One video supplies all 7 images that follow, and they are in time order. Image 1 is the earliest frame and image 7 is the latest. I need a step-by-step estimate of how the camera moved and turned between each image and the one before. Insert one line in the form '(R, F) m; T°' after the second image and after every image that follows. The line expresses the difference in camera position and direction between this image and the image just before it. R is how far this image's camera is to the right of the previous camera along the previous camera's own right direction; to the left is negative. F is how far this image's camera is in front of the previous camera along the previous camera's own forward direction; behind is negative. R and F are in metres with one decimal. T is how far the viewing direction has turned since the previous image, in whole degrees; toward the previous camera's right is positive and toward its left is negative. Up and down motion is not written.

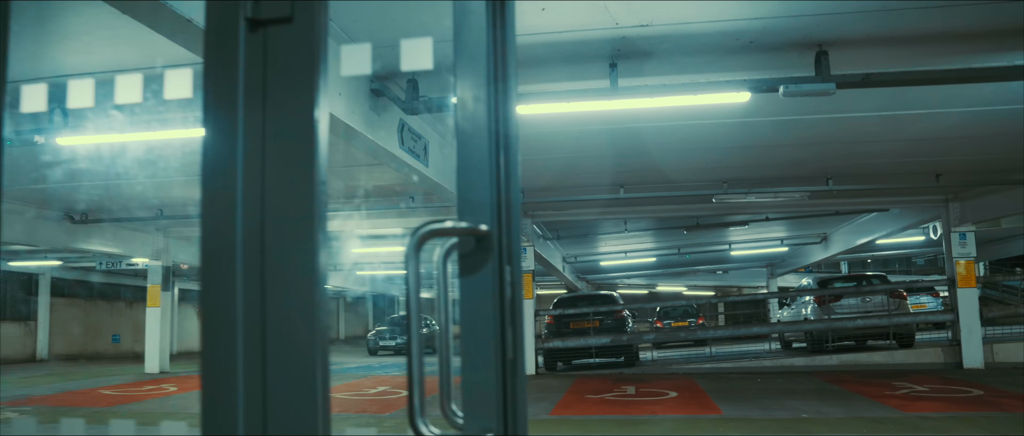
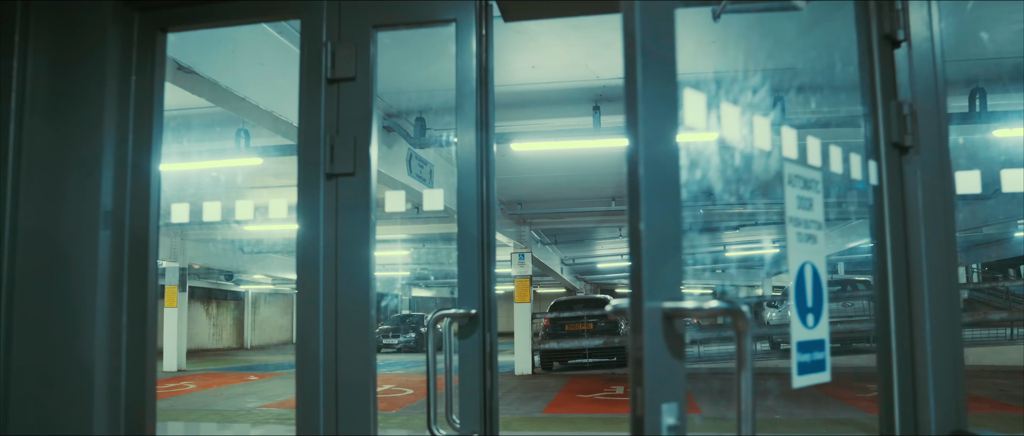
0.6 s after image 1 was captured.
(+0.1, -0.6) m; 0°
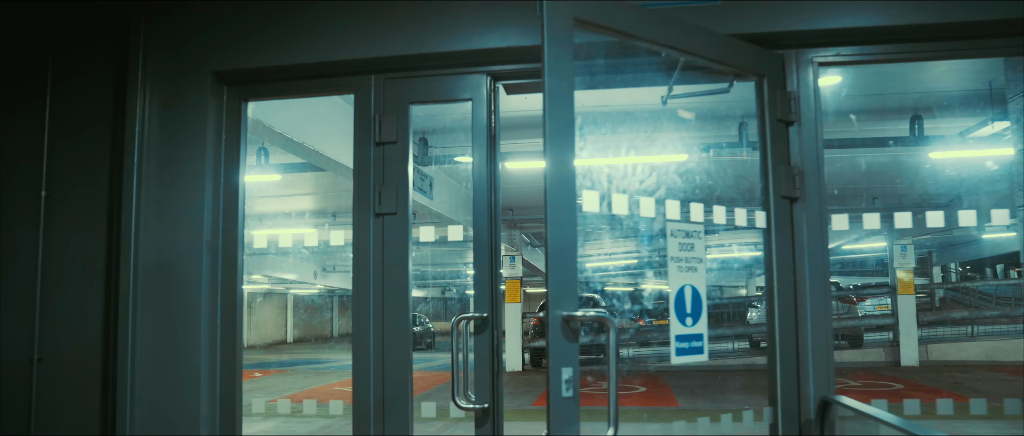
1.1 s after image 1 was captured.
(0.0, -0.6) m; +1°
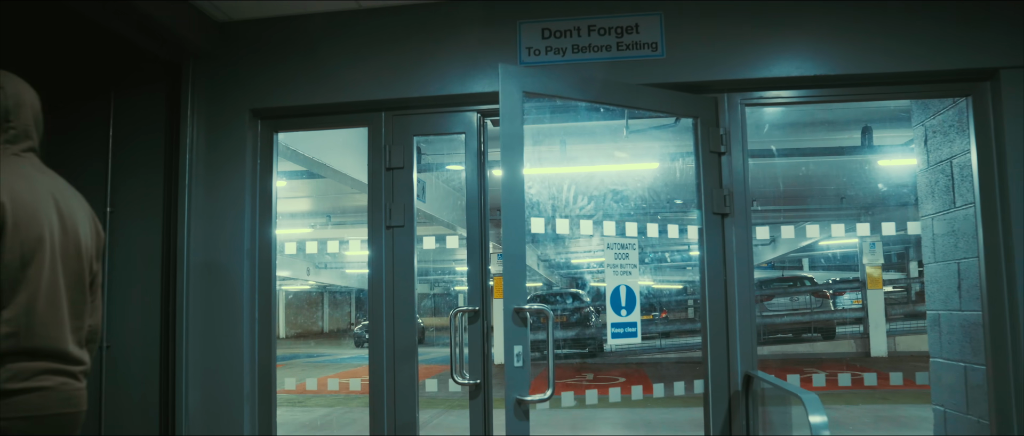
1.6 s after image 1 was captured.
(0.0, -0.5) m; +1°
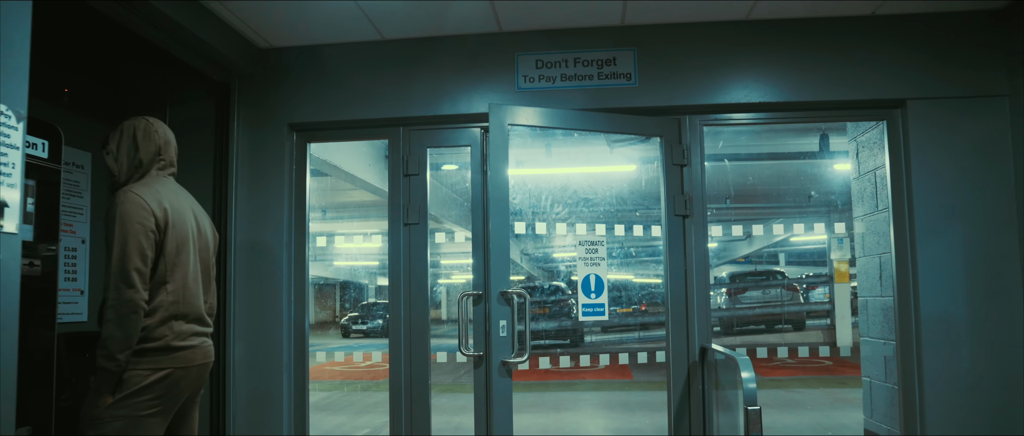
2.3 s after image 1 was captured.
(-0.1, -0.5) m; +1°
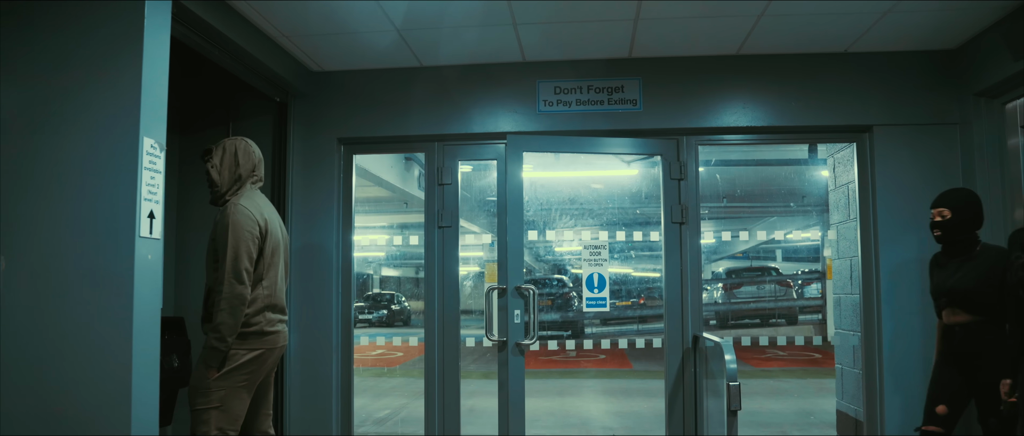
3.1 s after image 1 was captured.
(-0.1, -0.5) m; 0°
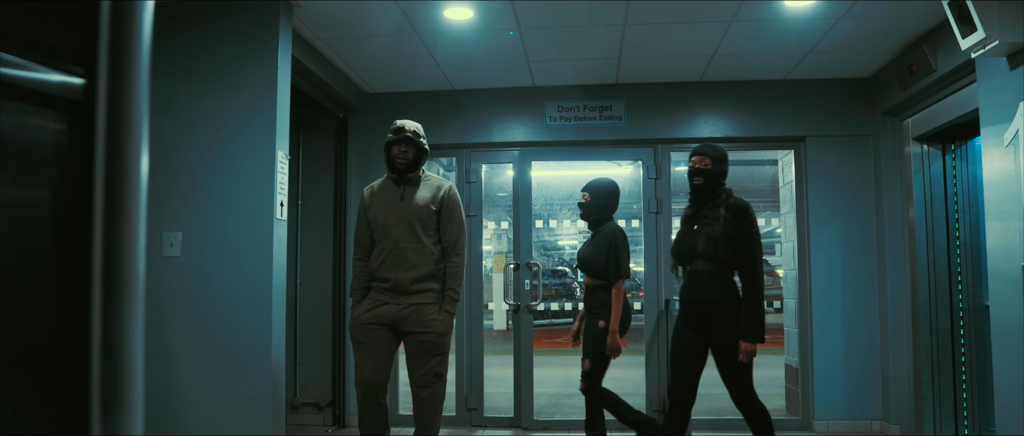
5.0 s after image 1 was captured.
(-0.1, -1.0) m; 0°
